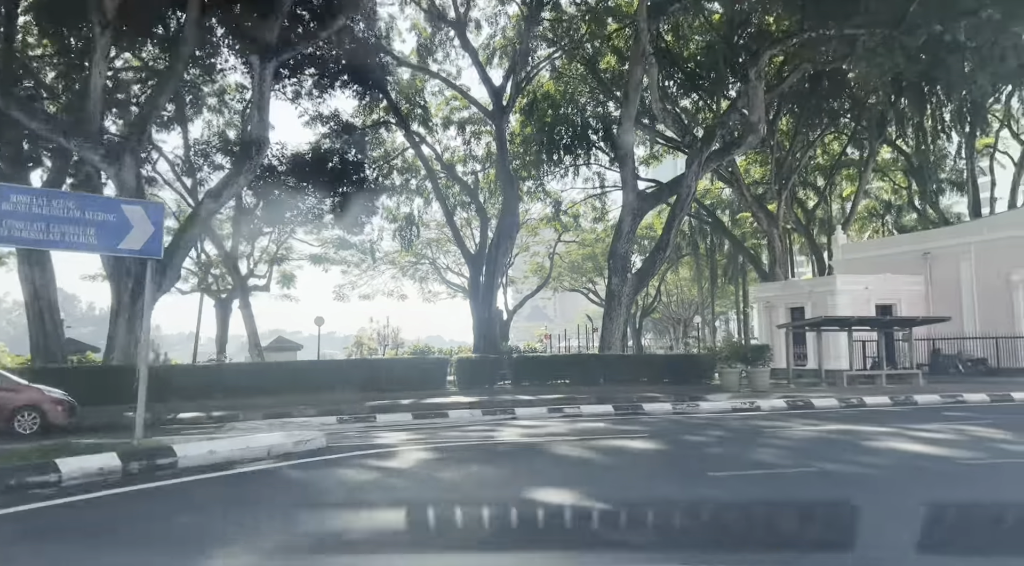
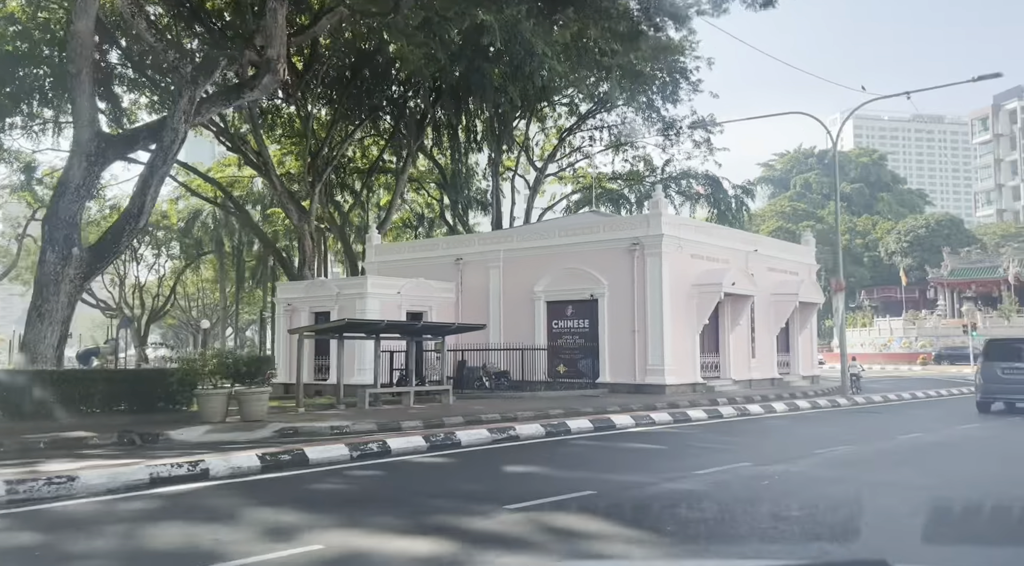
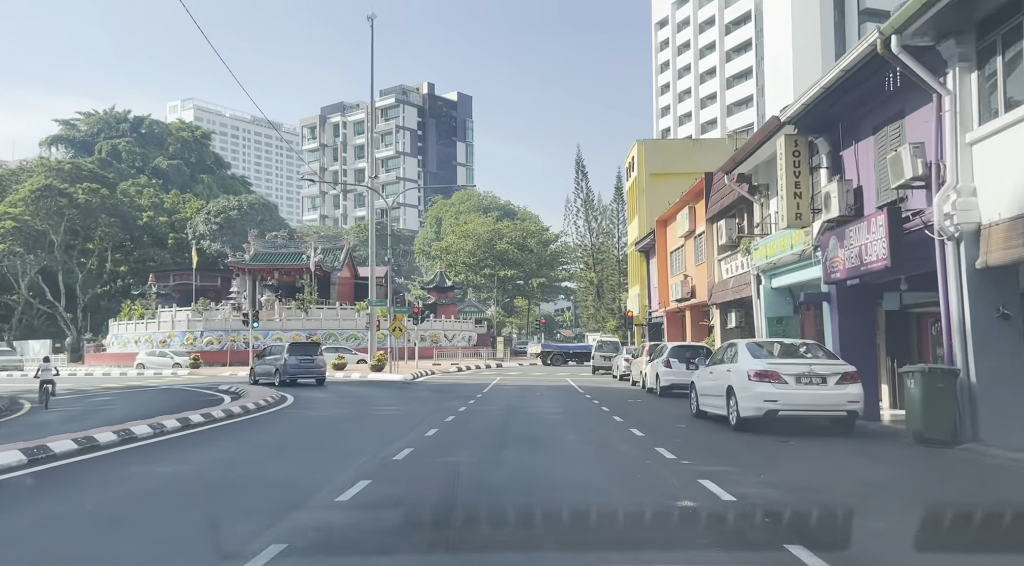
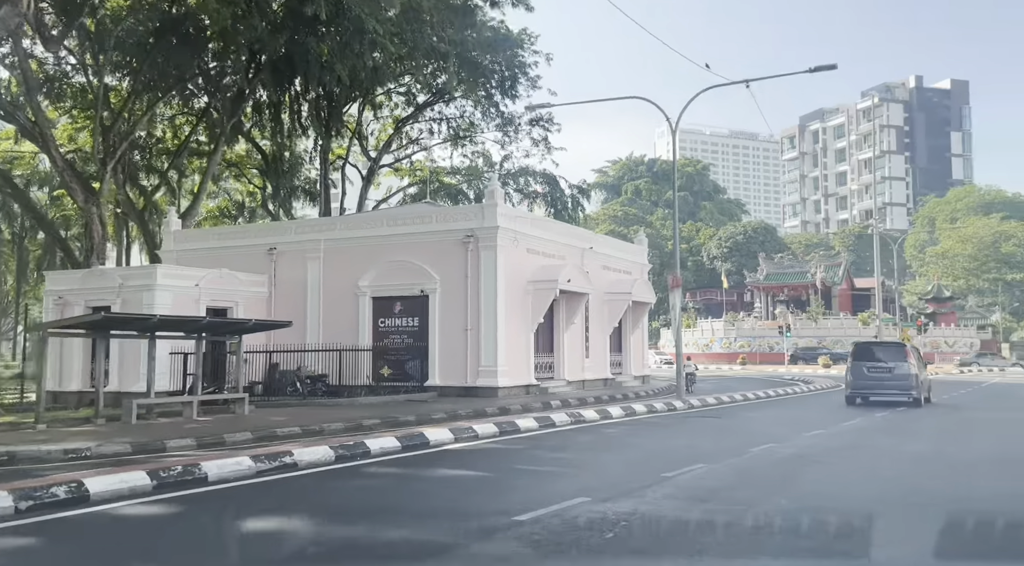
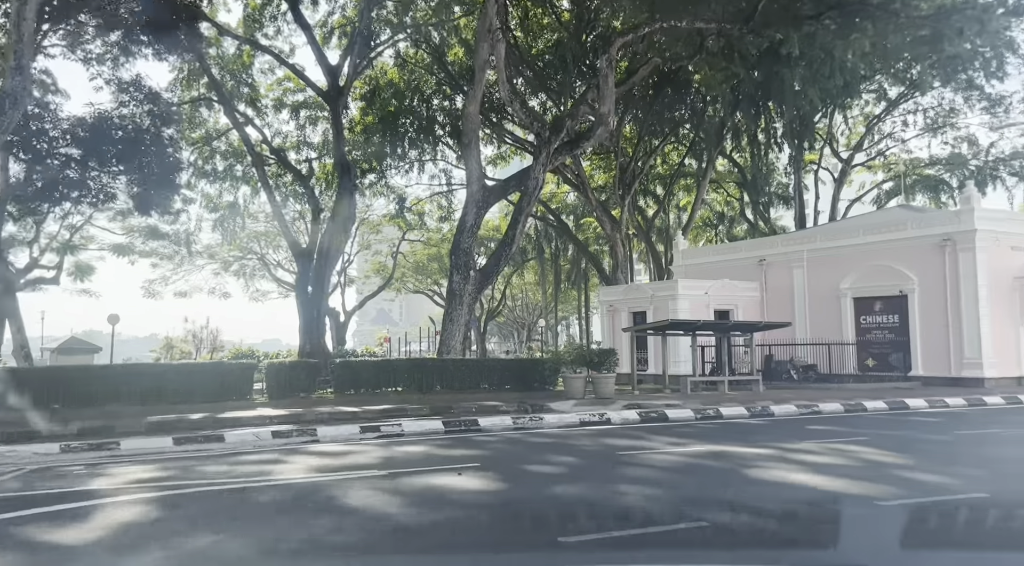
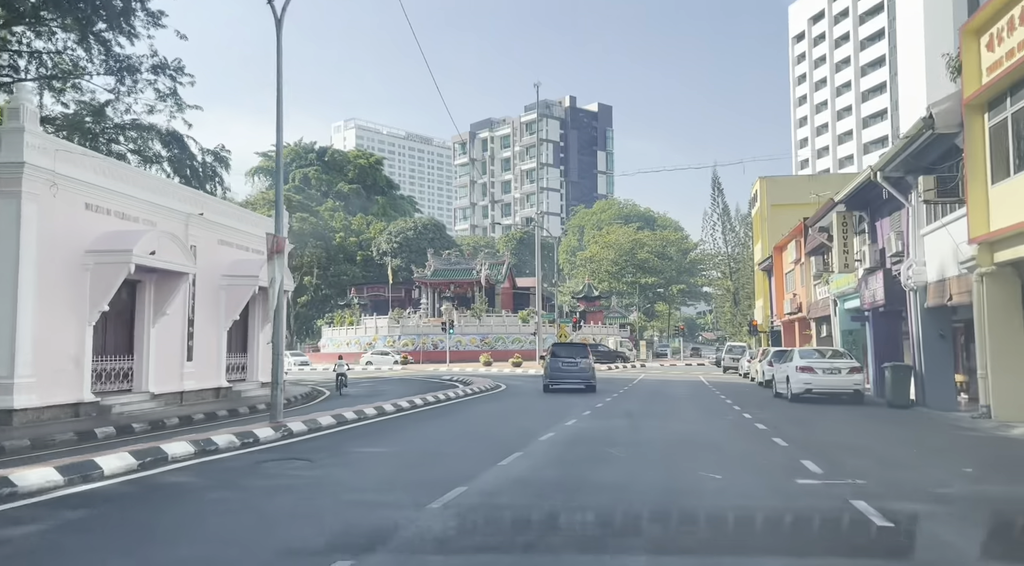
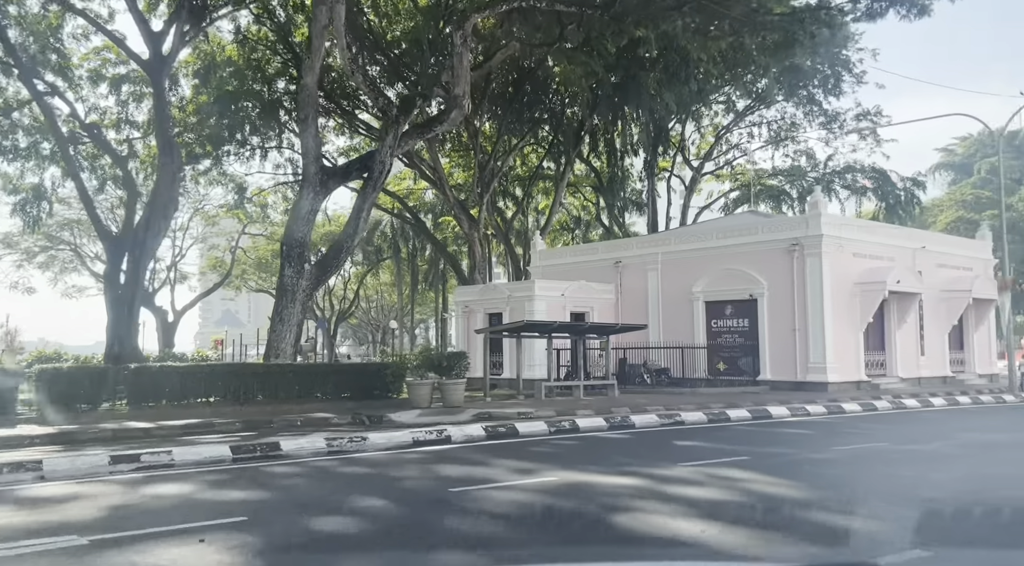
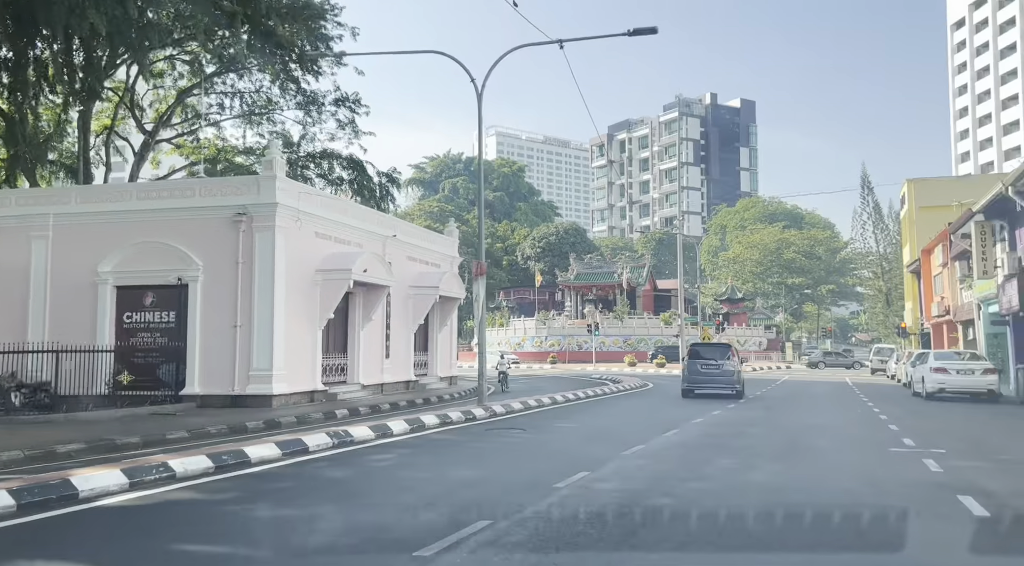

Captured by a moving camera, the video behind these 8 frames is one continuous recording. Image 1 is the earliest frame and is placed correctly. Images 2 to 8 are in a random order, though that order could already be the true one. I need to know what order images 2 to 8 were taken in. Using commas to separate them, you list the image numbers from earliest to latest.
5, 7, 2, 4, 8, 6, 3
